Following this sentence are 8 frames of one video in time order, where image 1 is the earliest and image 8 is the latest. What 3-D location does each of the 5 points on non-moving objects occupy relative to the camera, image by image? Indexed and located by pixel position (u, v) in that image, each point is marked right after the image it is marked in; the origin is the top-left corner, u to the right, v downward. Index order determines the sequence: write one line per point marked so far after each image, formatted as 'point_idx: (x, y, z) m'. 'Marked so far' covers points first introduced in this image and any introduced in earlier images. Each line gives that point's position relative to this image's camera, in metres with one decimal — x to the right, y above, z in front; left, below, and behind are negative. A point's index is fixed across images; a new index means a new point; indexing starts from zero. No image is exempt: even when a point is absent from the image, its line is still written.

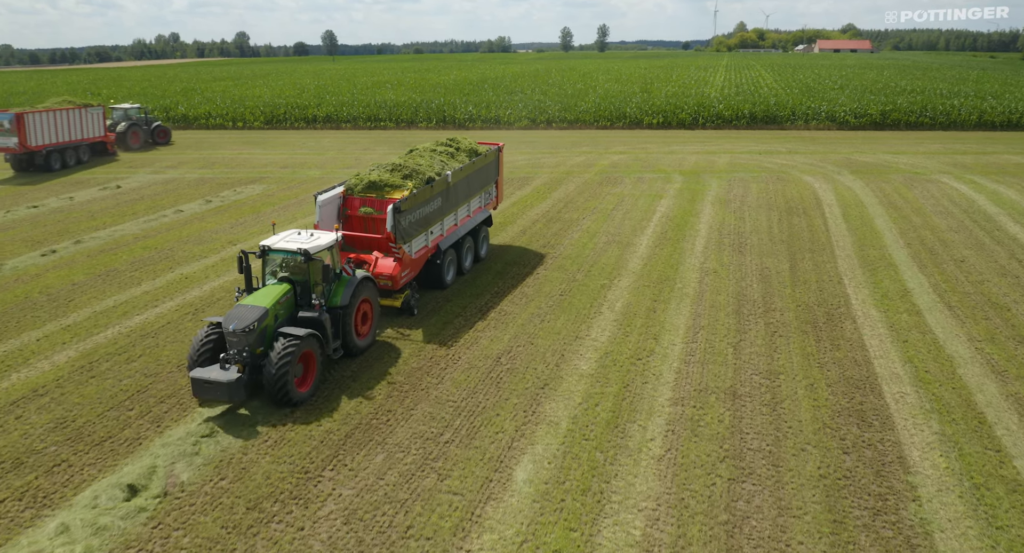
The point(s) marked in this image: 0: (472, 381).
0: (-0.5, -1.2, +8.2) m
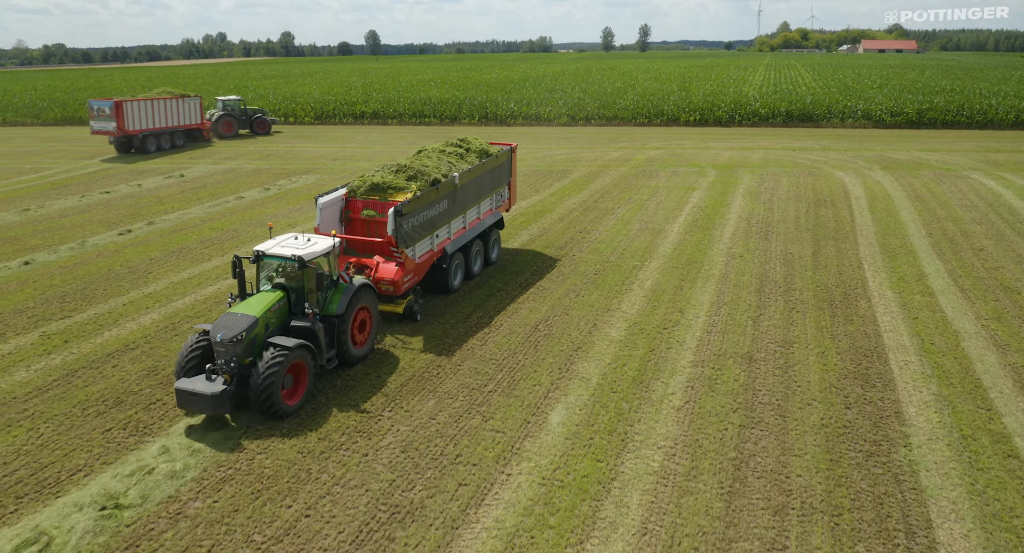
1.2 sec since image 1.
0: (0.0, -0.9, +9.1) m
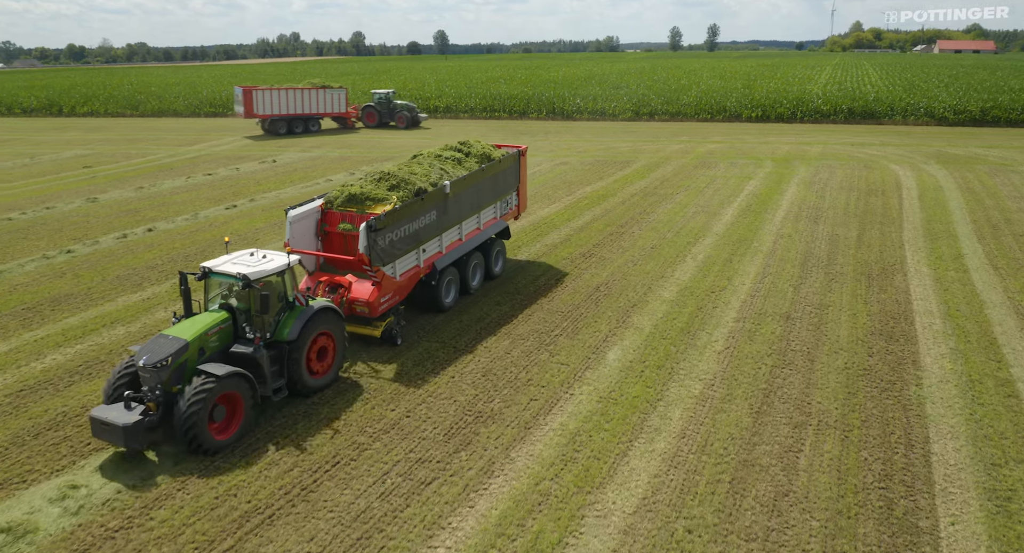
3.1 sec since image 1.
0: (+1.0, -0.3, +10.4) m
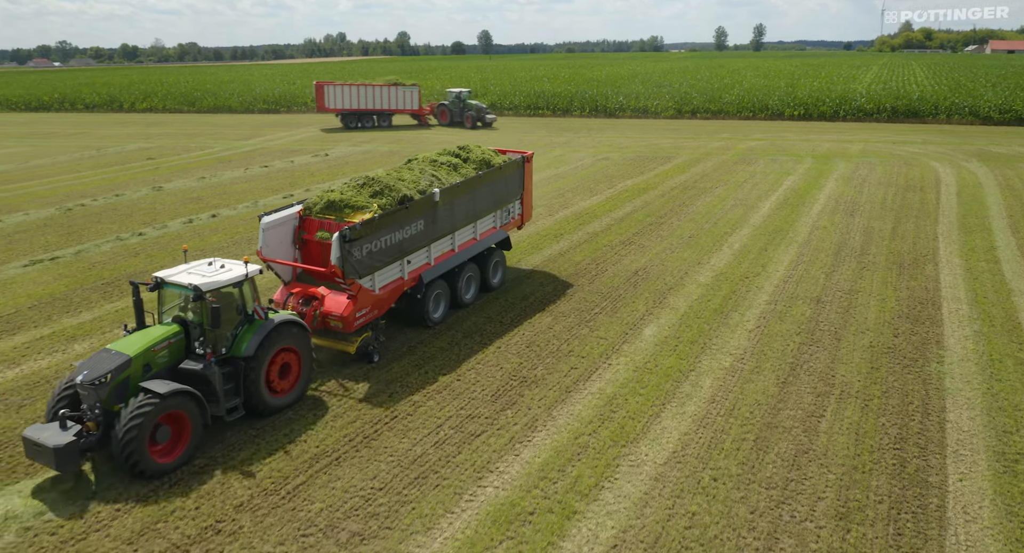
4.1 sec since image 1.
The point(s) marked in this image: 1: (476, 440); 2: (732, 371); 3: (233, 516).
0: (+1.7, -0.1, +11.1) m
1: (-0.4, -1.8, +7.5) m
2: (+2.6, -1.1, +8.0) m
3: (-2.8, -2.4, +6.6) m
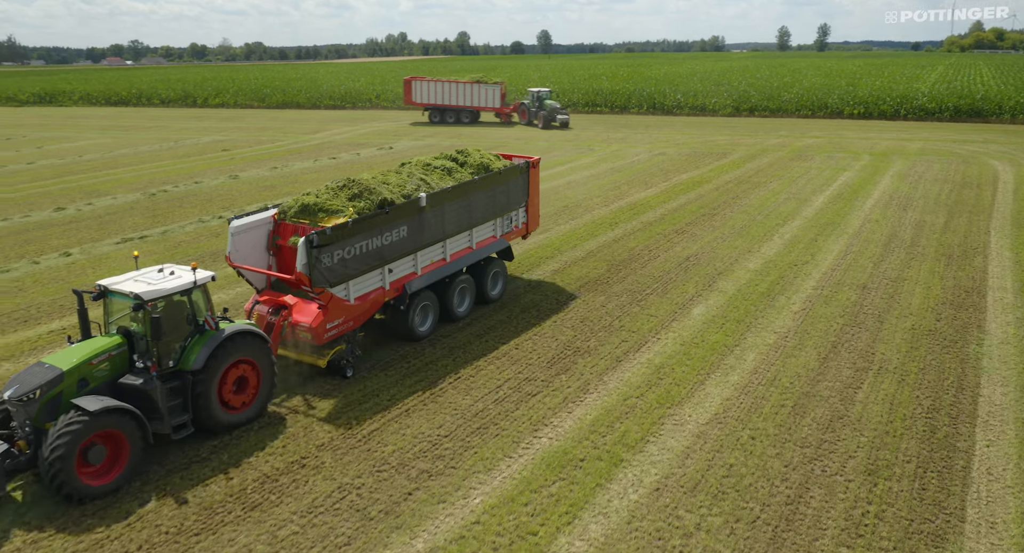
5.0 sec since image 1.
0: (+2.7, +0.2, +11.6) m
1: (+0.3, -1.5, +8.2) m
2: (+3.3, -0.9, +8.5) m
3: (-2.2, -2.0, +7.5) m
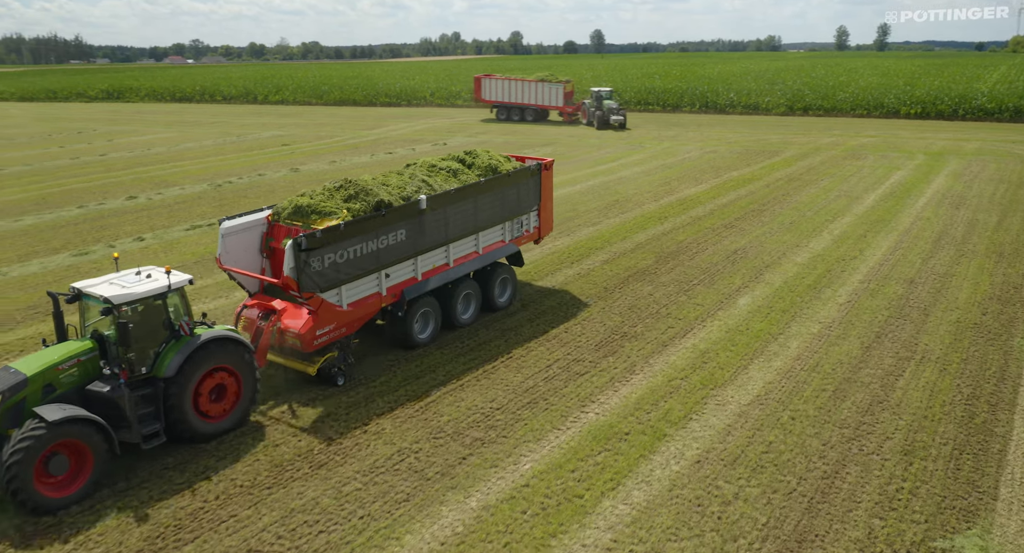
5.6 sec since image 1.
0: (+3.5, +0.3, +11.9) m
1: (+0.9, -1.3, +8.6) m
2: (+4.0, -0.8, +8.7) m
3: (-1.6, -1.7, +8.1) m
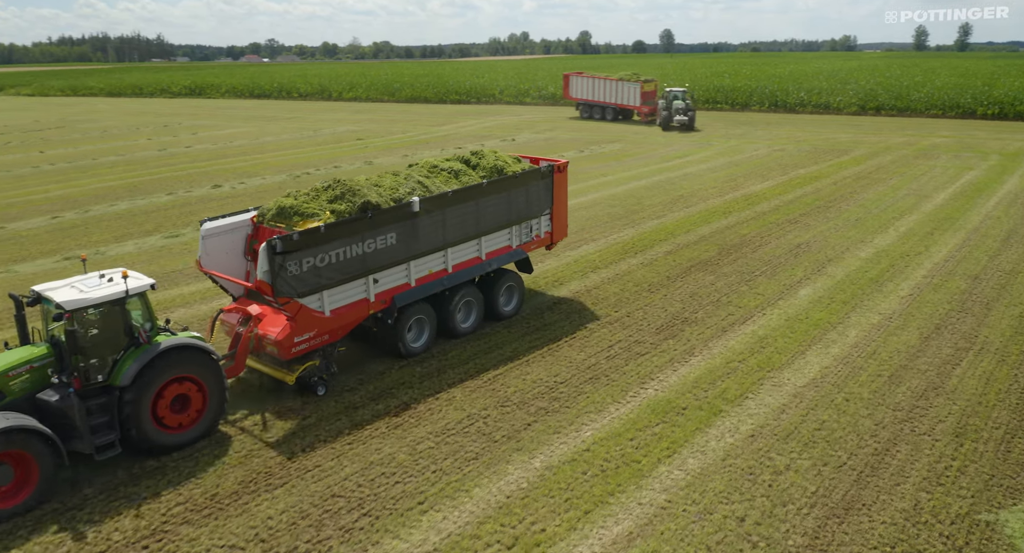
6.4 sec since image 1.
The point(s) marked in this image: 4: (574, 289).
0: (+4.7, +0.4, +12.1) m
1: (+1.7, -1.1, +9.1) m
2: (+4.8, -0.7, +8.9) m
3: (-0.8, -1.4, +8.7) m
4: (+1.0, -0.2, +11.5) m
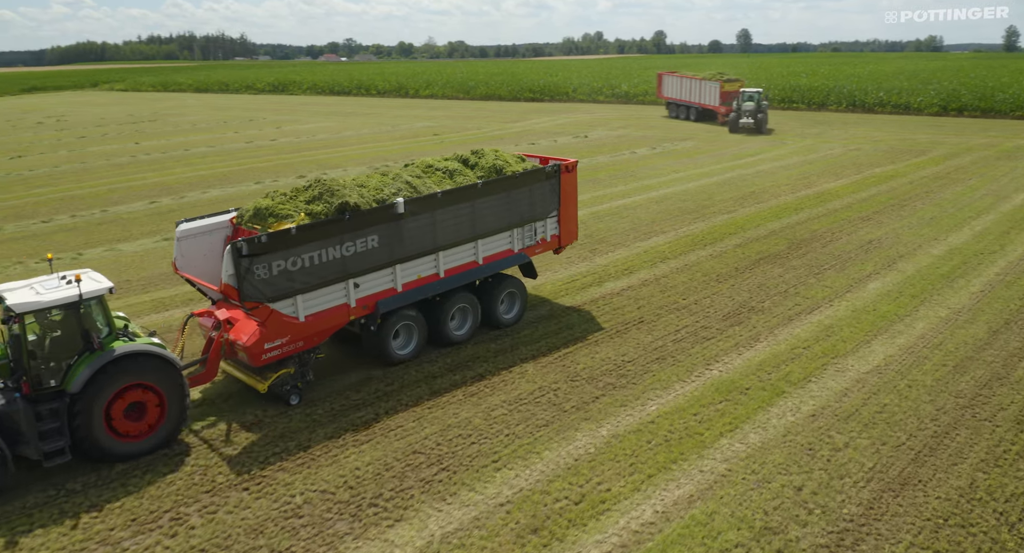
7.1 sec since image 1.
0: (+6.0, +0.5, +12.2) m
1: (+2.7, -0.9, +9.4) m
2: (+5.8, -0.6, +9.0) m
3: (+0.1, -1.2, +9.4) m
4: (+2.2, 0.0, +11.9) m
